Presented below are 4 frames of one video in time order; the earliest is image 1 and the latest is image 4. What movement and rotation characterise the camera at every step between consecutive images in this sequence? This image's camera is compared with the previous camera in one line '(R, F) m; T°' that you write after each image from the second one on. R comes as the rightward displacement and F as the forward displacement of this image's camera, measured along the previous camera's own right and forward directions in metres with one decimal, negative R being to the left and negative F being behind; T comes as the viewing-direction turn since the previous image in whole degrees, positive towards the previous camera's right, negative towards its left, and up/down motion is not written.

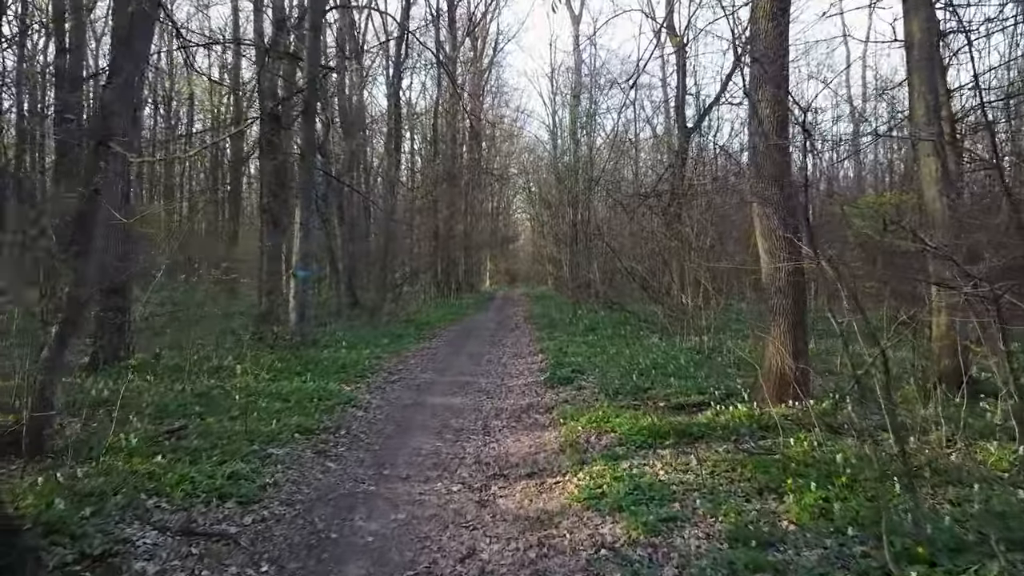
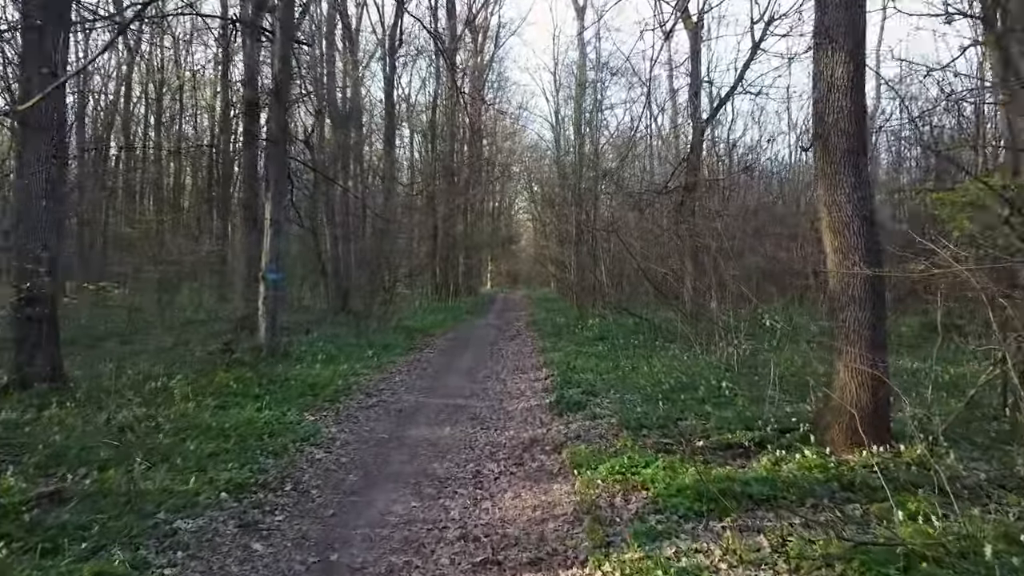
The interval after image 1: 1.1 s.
(0.0, +1.7) m; 0°
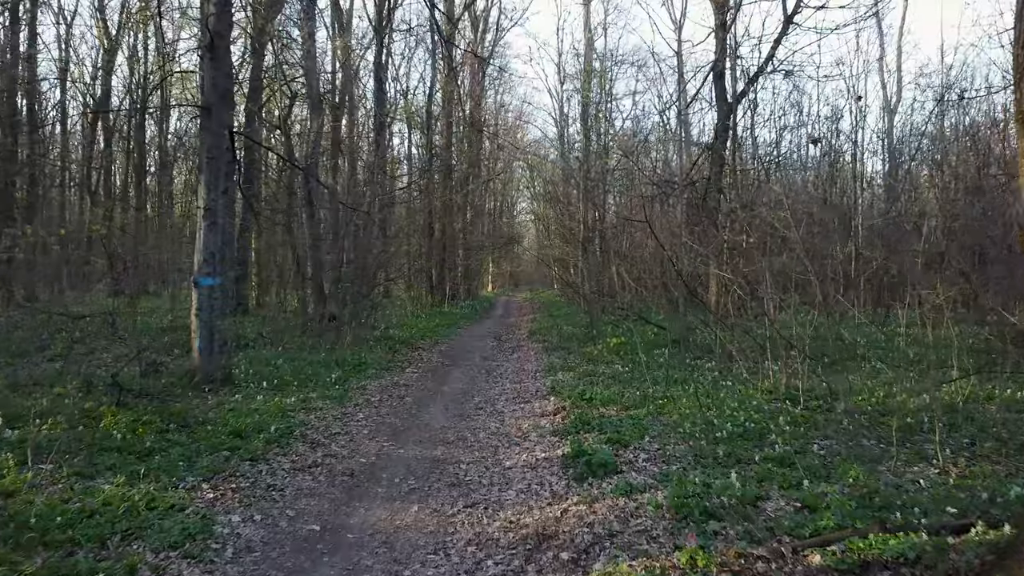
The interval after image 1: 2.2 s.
(0.0, +2.6) m; 0°
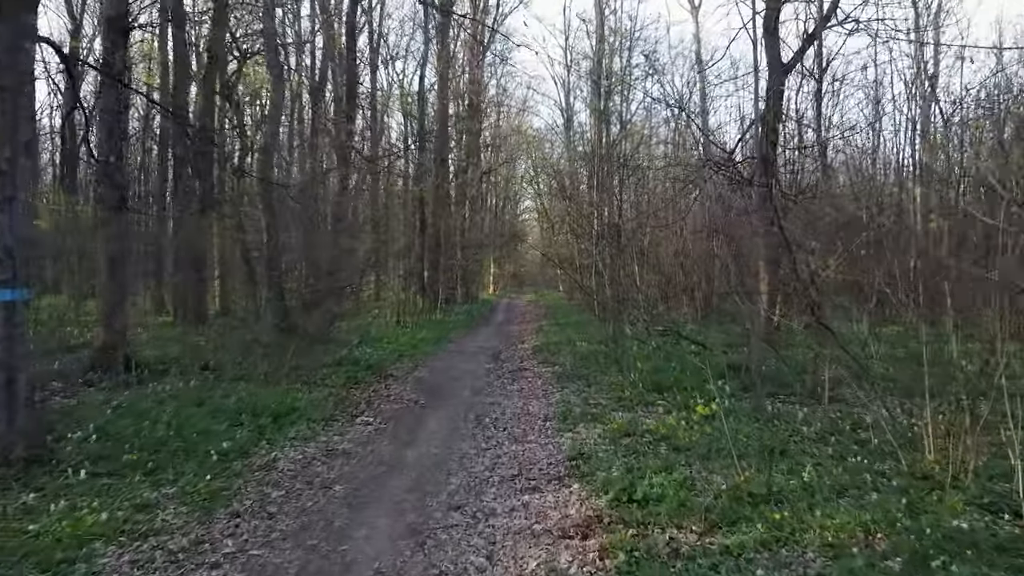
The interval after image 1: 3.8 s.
(+0.1, +3.8) m; 0°
